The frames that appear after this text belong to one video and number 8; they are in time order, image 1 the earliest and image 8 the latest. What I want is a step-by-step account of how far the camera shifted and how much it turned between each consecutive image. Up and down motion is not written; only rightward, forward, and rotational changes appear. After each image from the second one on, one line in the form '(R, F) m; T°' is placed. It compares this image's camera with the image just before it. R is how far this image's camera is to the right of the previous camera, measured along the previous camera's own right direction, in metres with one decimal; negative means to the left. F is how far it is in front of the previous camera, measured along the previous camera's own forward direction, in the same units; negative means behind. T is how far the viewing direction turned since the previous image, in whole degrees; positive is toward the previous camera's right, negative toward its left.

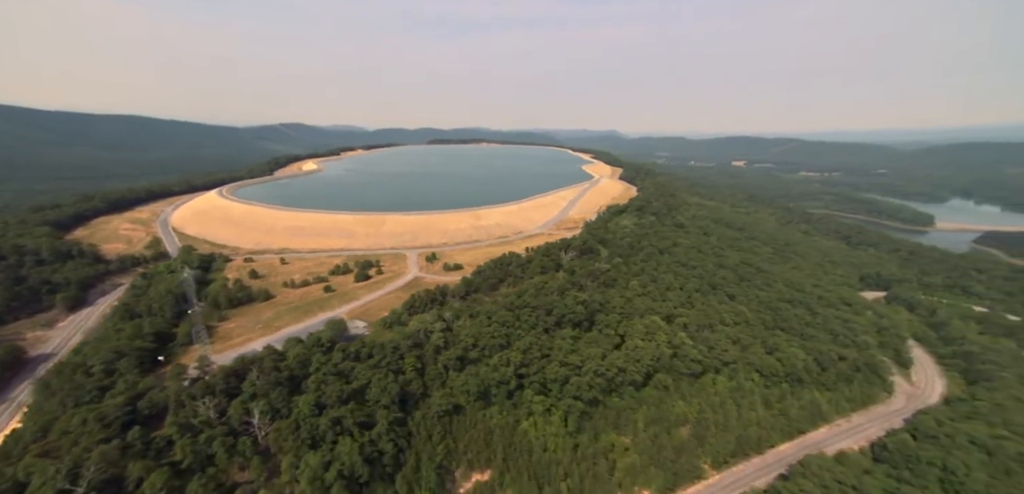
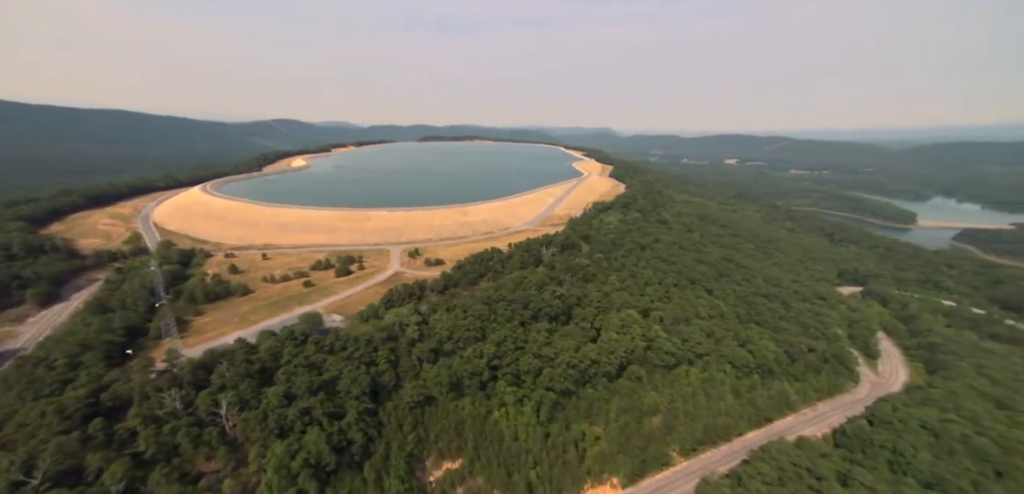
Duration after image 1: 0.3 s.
(+1.3, -0.6) m; +1°
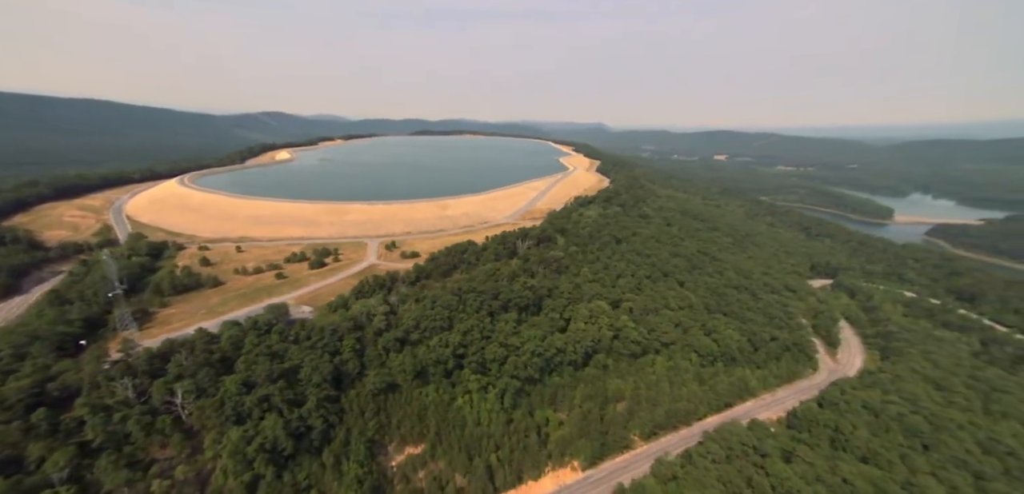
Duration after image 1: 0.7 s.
(+1.8, -0.6) m; +1°
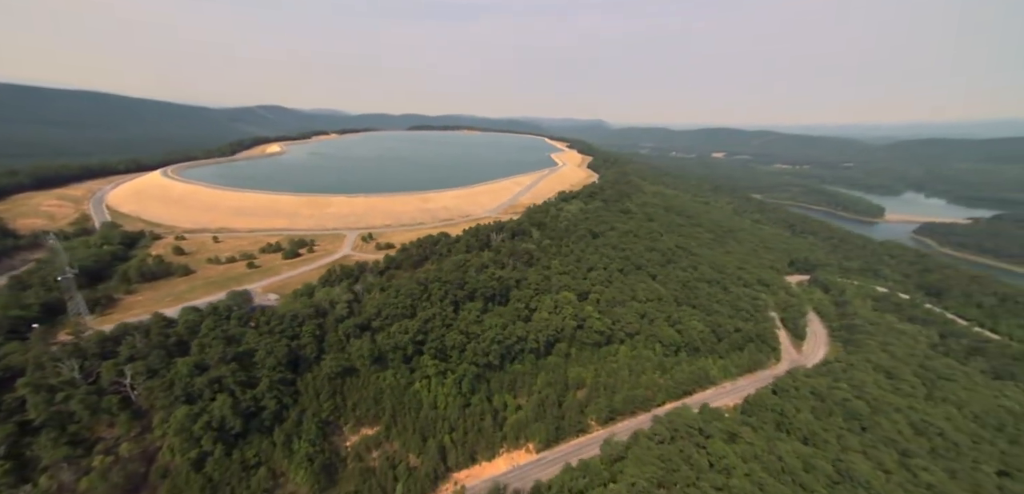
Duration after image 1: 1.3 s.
(+2.7, -0.8) m; +1°
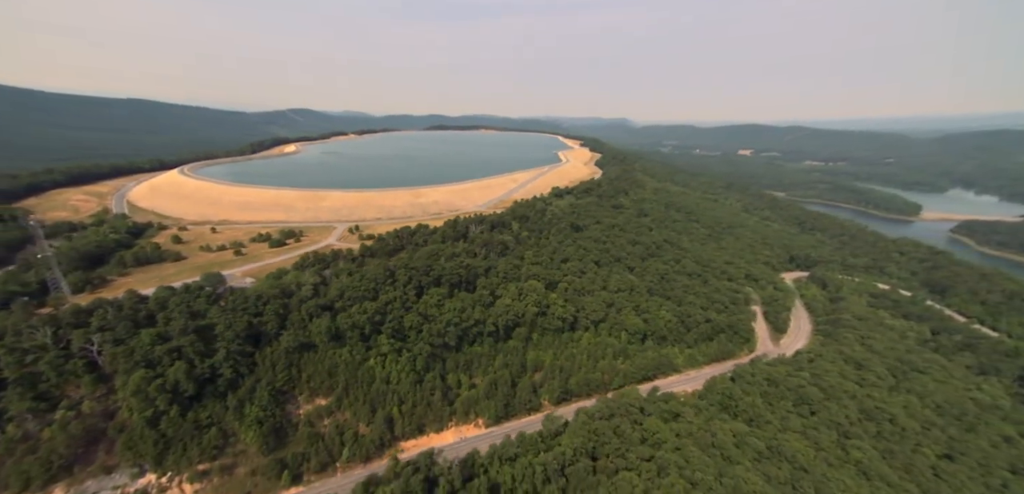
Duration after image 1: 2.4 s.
(+5.0, -1.4) m; -2°
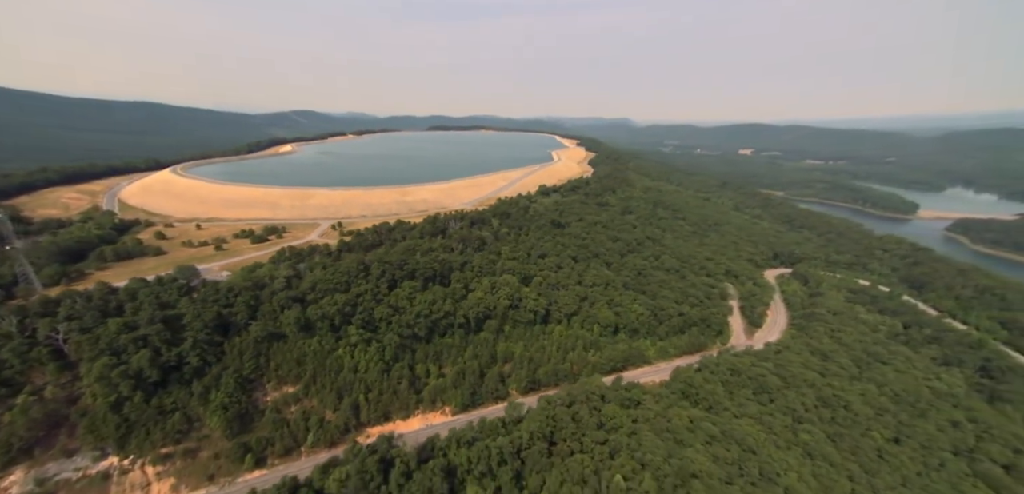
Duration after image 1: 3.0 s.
(+2.6, -0.9) m; 0°
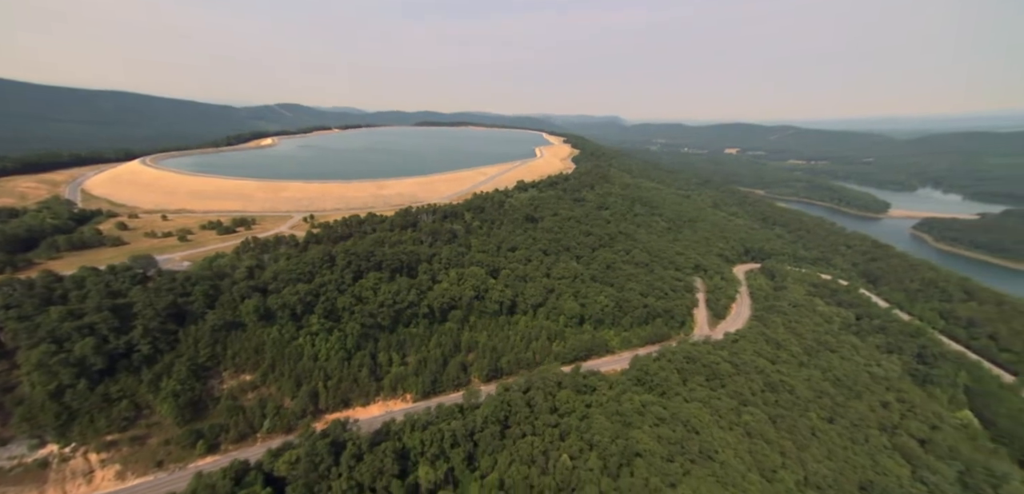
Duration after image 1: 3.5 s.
(+2.1, -0.8) m; +2°
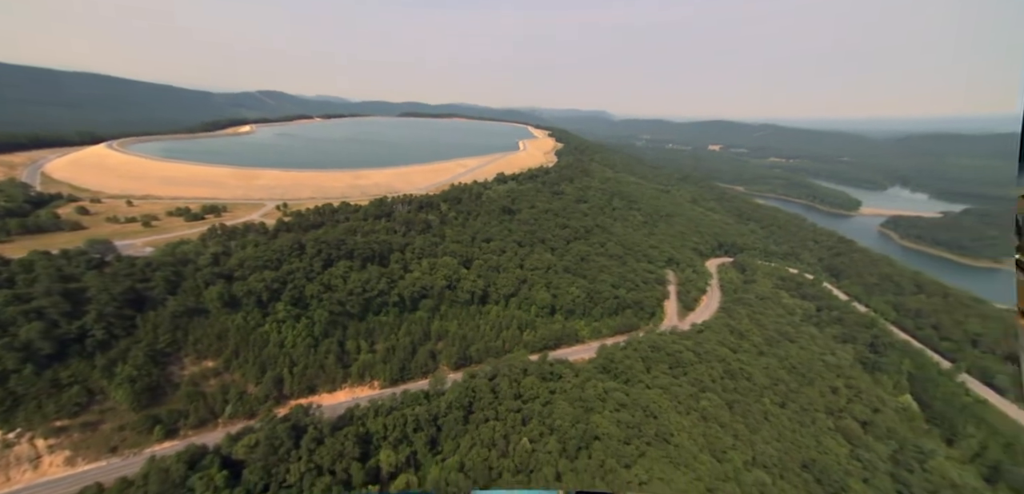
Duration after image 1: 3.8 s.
(+1.4, -0.4) m; +2°
